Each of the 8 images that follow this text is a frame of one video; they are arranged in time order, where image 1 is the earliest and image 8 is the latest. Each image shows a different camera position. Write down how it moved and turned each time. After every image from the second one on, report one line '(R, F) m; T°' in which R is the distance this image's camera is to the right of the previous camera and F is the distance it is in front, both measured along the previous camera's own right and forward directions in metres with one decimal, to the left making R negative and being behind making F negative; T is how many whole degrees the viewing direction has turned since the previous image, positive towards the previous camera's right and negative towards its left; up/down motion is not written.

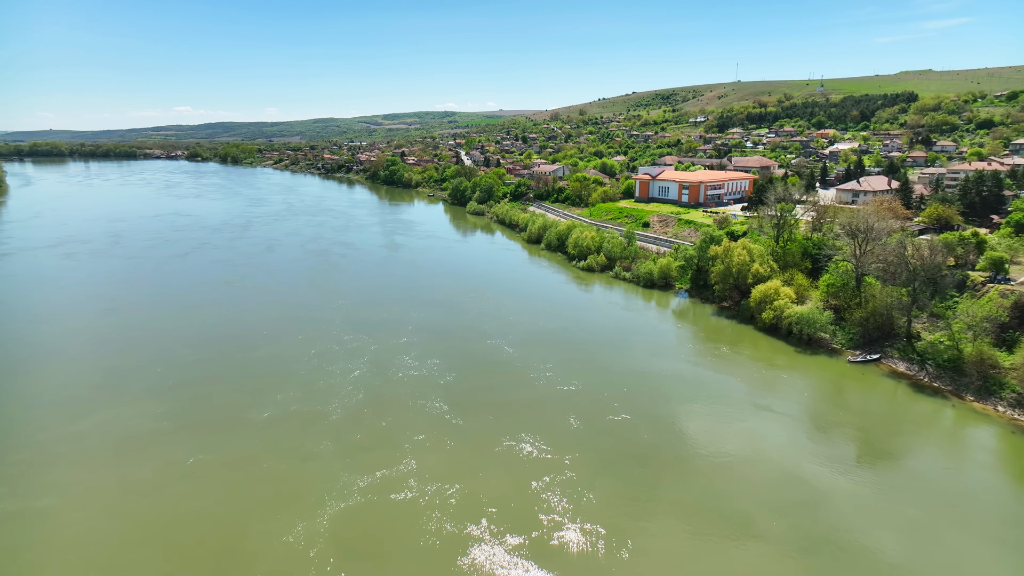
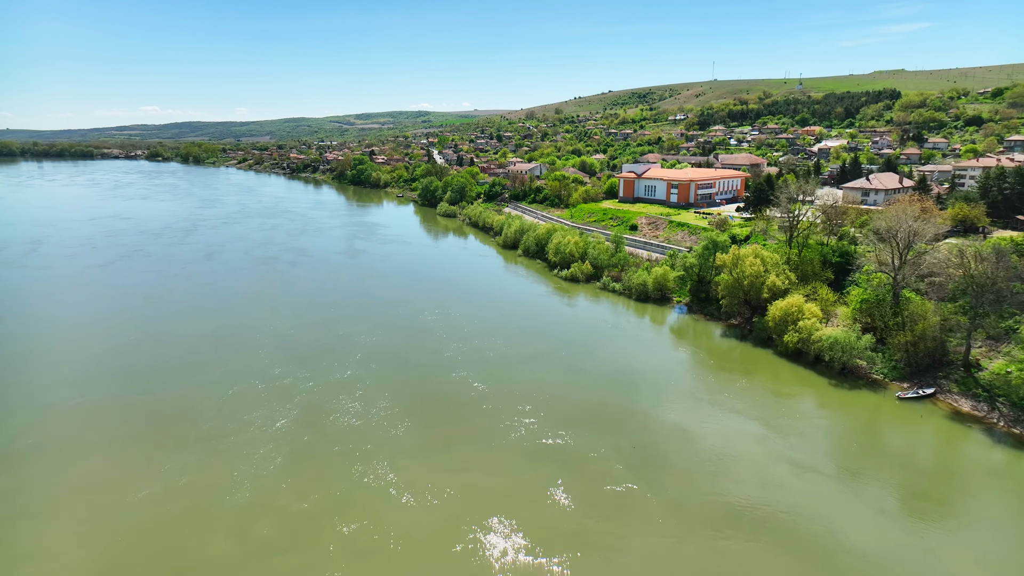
(+0.3, +4.8) m; +2°
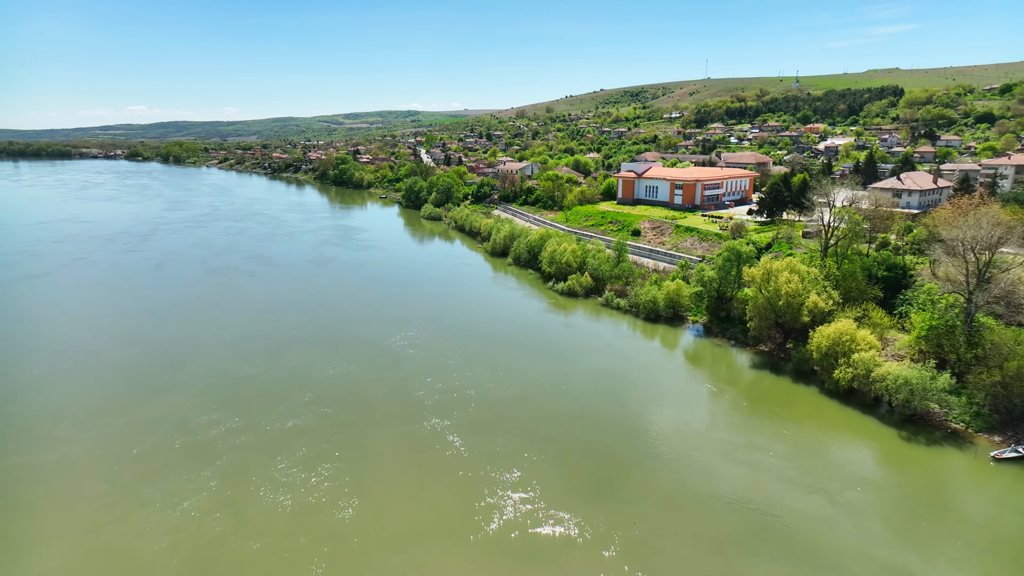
(+0.2, +4.2) m; +1°
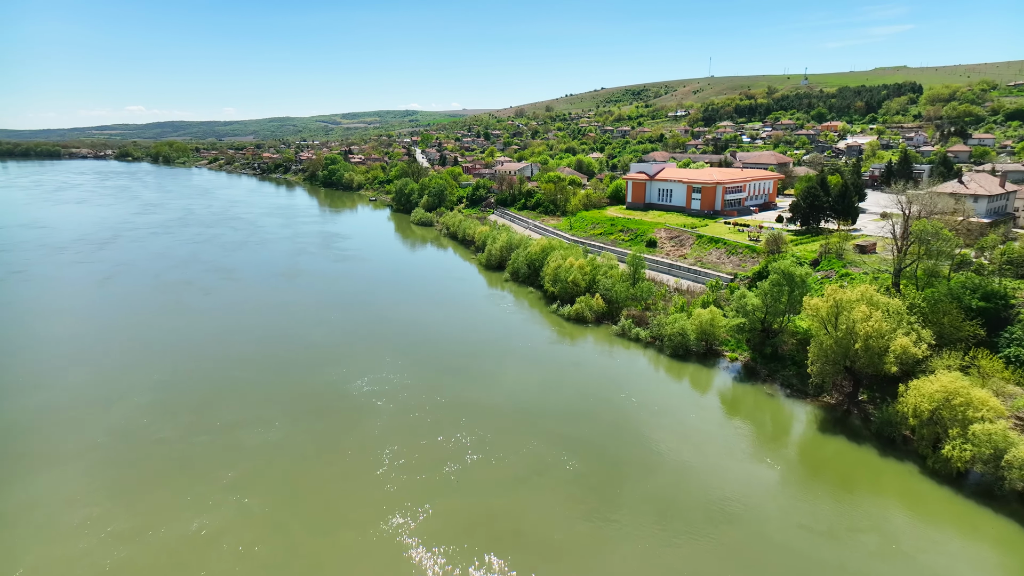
(+0.1, +4.7) m; 0°
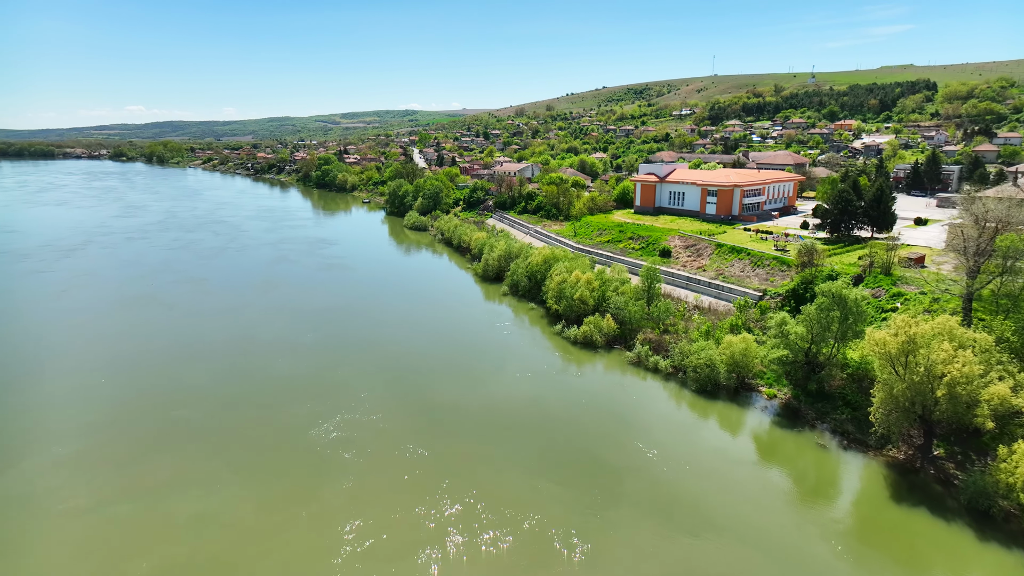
(+0.1, +3.1) m; 0°
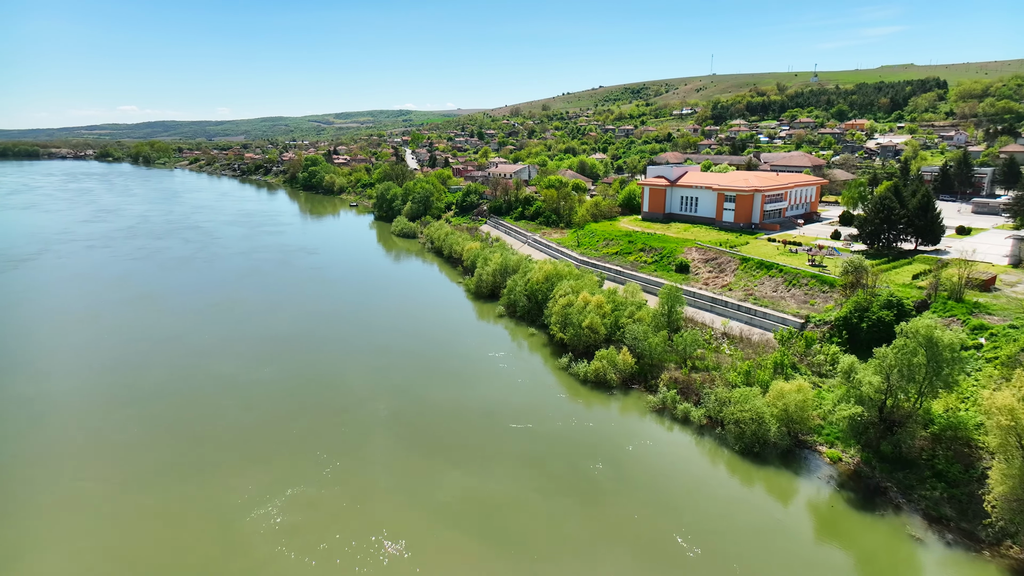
(-0.1, +3.5) m; 0°
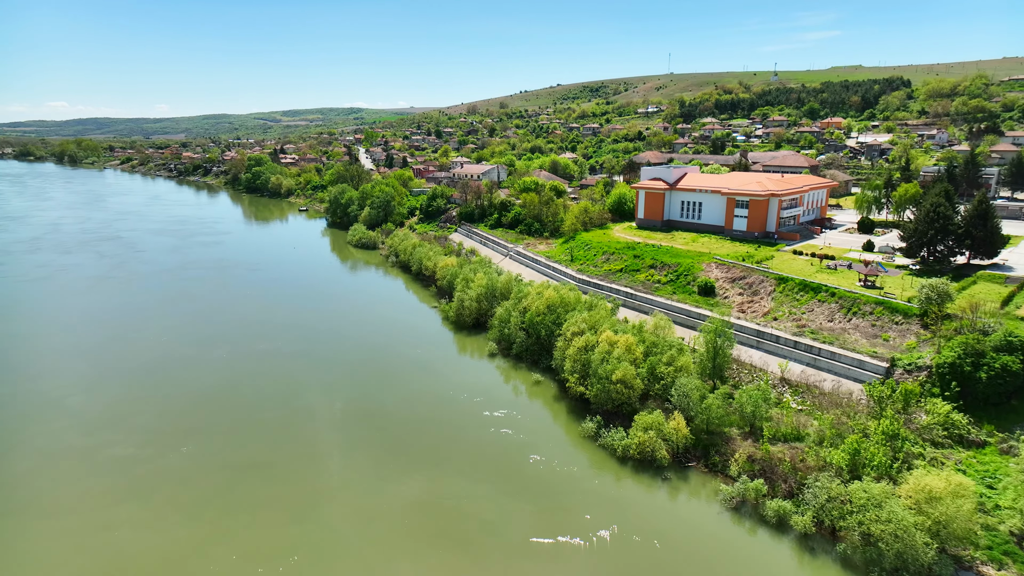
(-1.3, +4.8) m; +4°
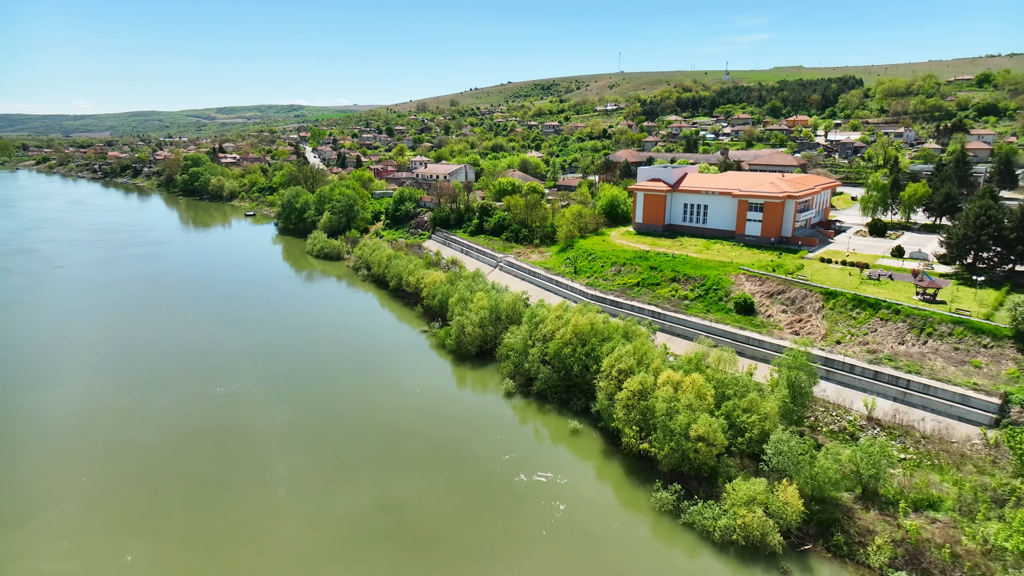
(-2.0, +3.3) m; +5°
